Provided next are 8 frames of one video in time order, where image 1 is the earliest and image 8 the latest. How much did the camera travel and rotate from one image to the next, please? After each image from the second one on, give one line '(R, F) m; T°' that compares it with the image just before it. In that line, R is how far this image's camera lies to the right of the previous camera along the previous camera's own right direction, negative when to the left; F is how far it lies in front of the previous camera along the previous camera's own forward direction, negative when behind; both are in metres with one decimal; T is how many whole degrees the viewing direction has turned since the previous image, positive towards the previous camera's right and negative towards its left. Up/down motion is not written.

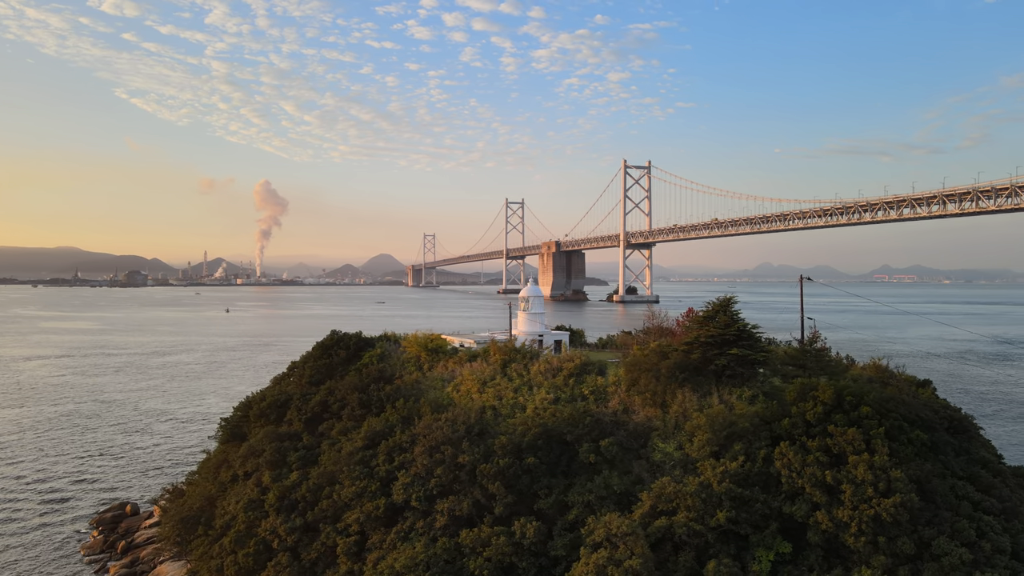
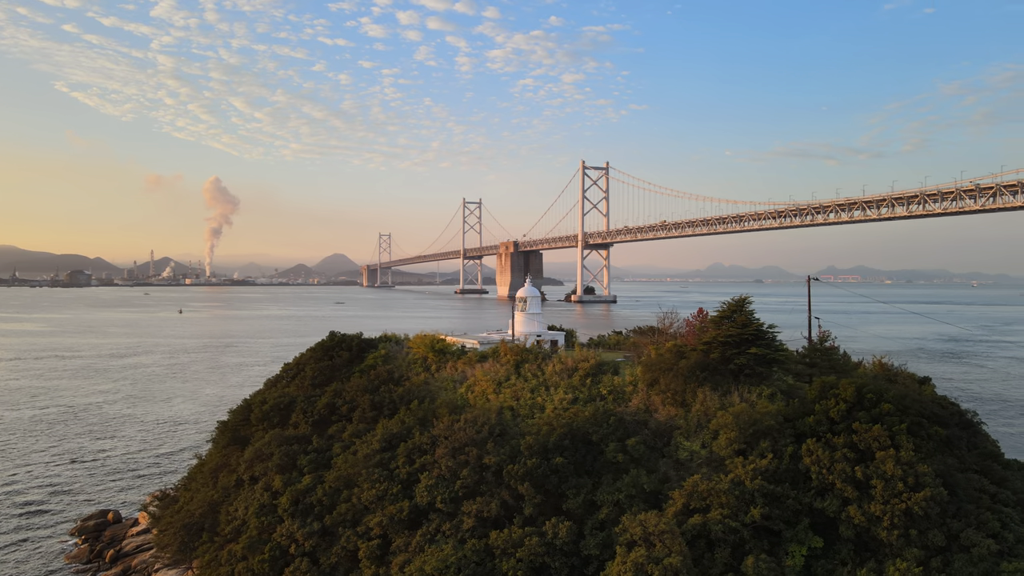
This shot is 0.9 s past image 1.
(-0.8, 0.0) m; +3°
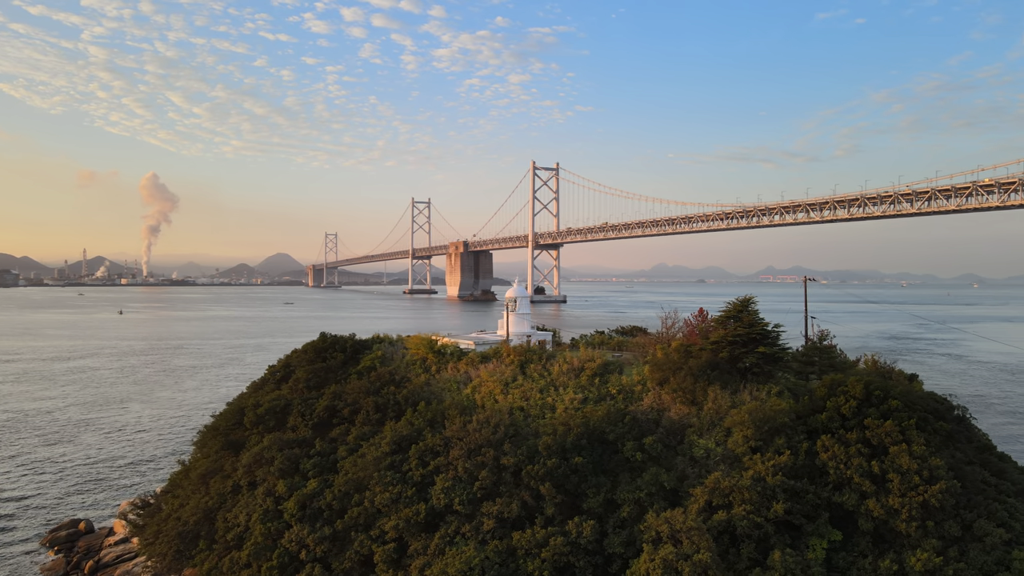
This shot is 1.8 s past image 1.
(-0.8, 0.0) m; +3°
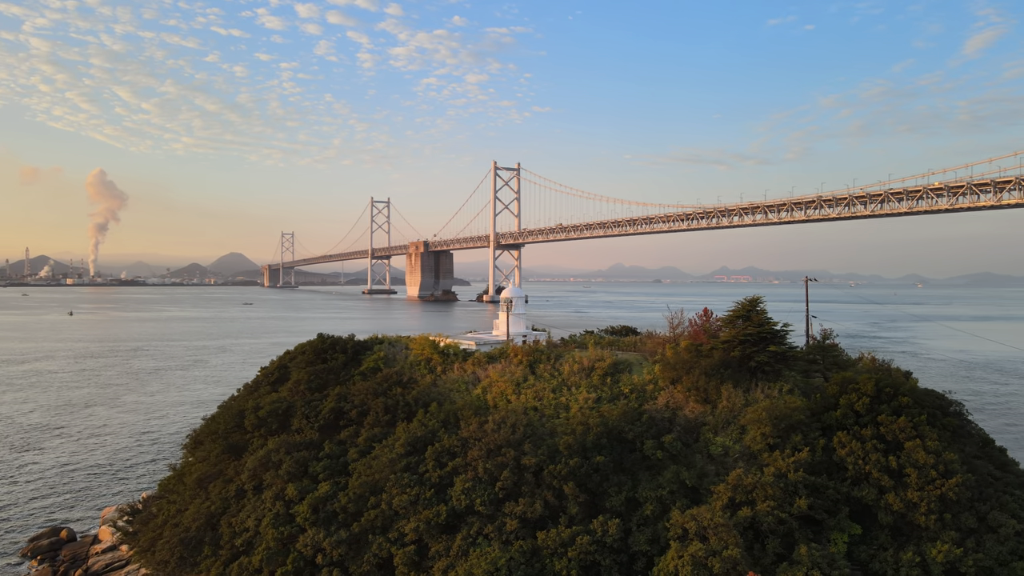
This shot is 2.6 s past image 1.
(-0.7, 0.0) m; +3°
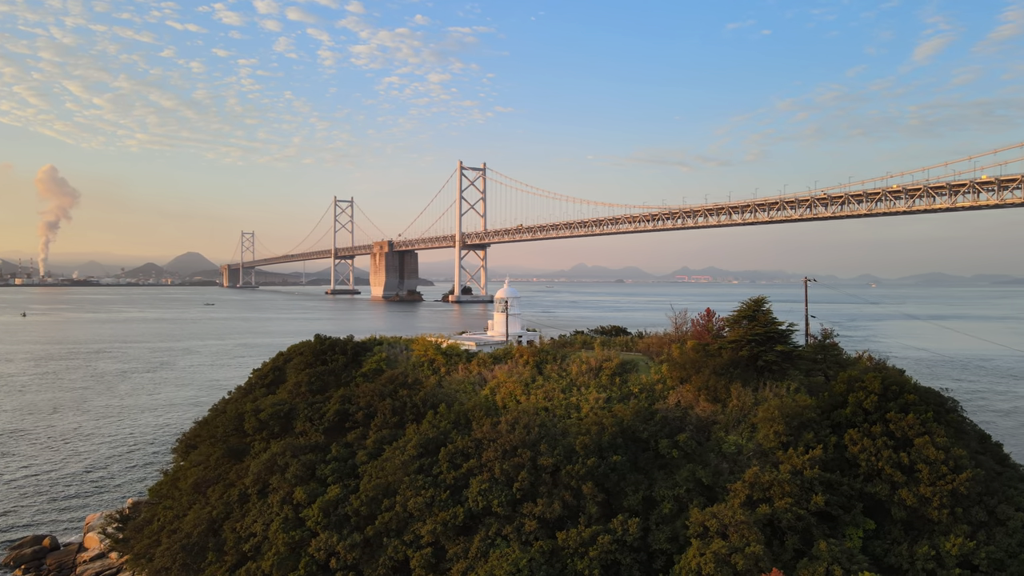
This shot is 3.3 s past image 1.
(-0.6, 0.0) m; +2°
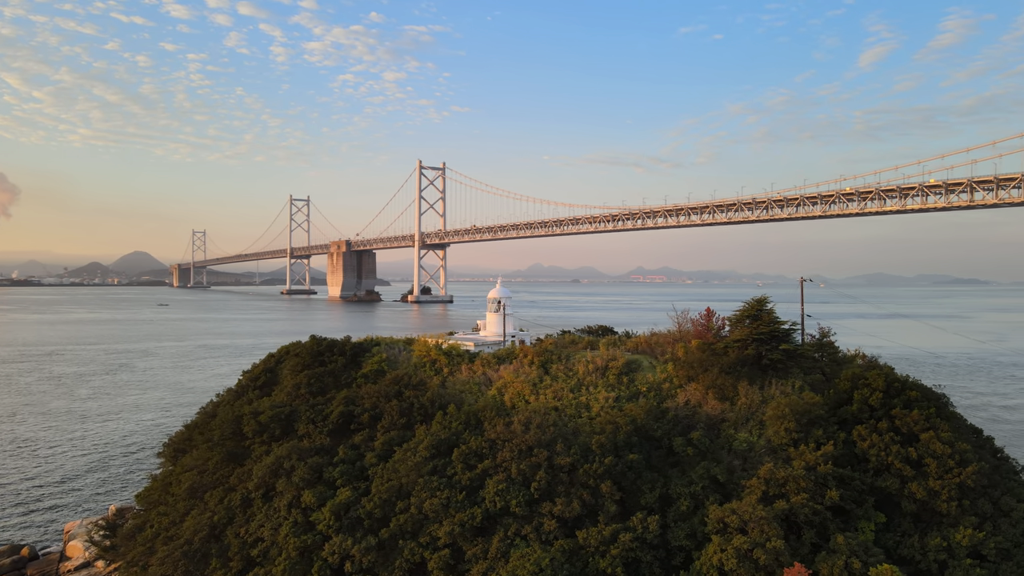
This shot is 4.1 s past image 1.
(-0.6, 0.0) m; +3°
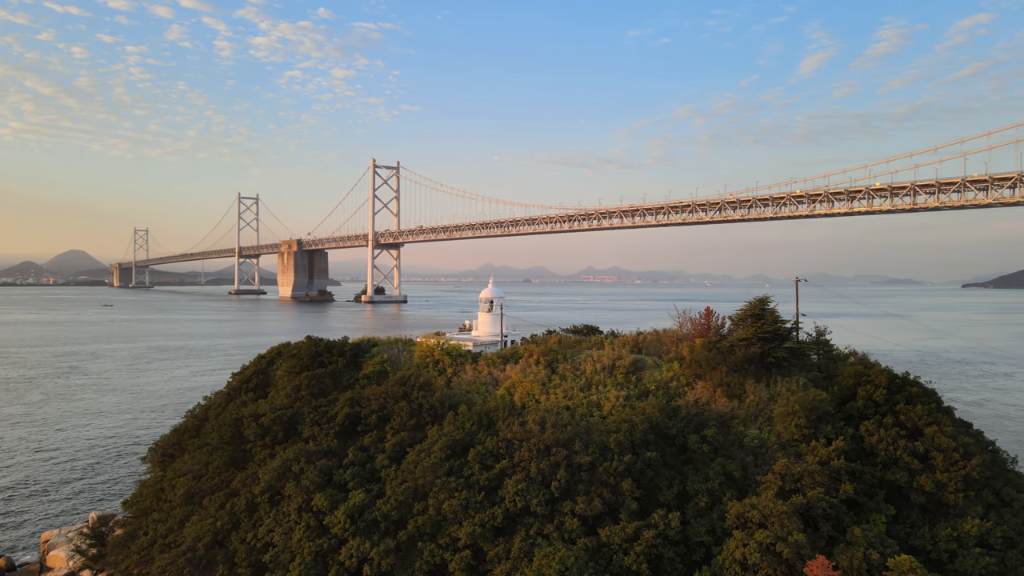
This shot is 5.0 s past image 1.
(-0.7, 0.0) m; +3°
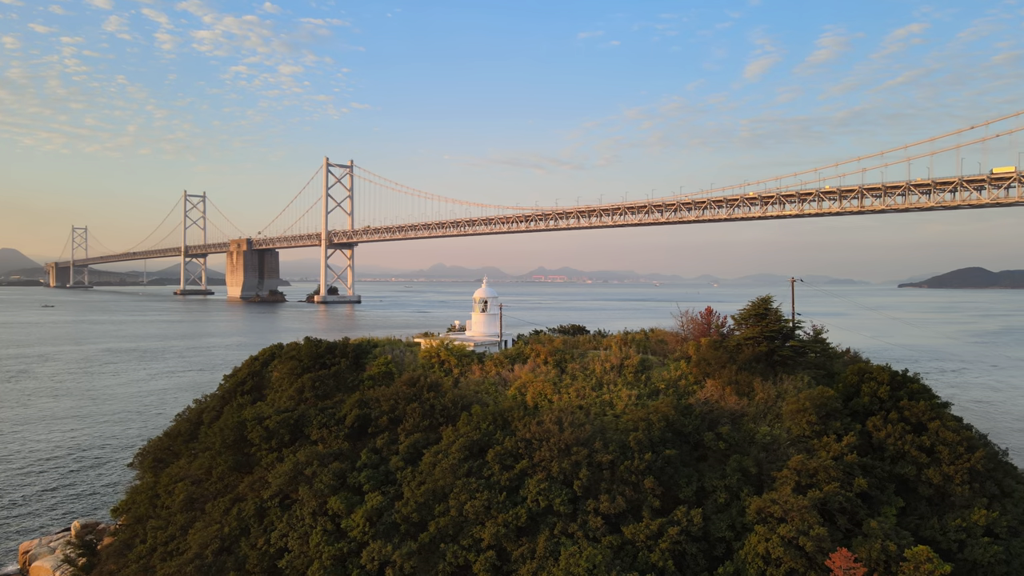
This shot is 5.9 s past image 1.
(-0.8, 0.0) m; +3°
